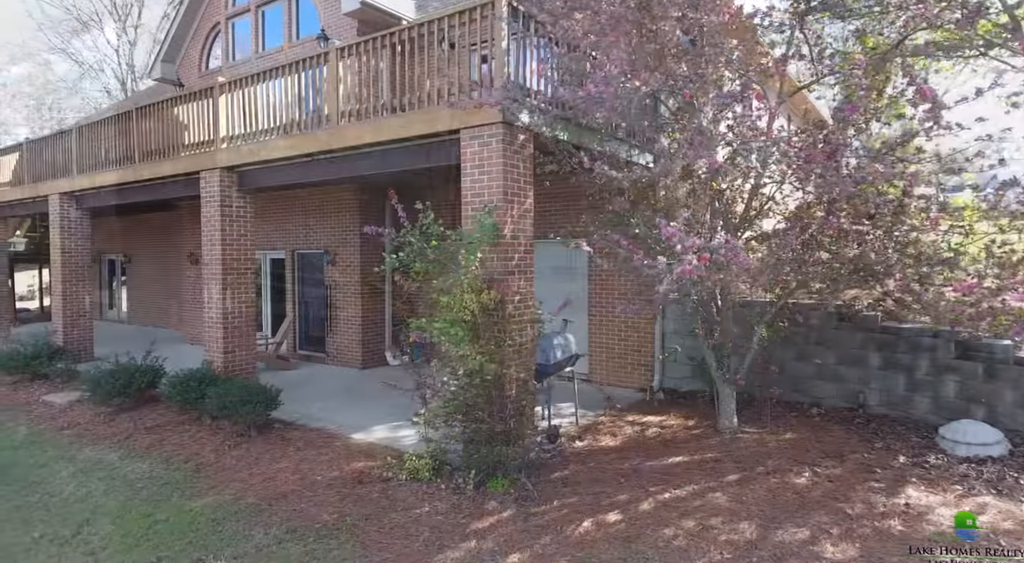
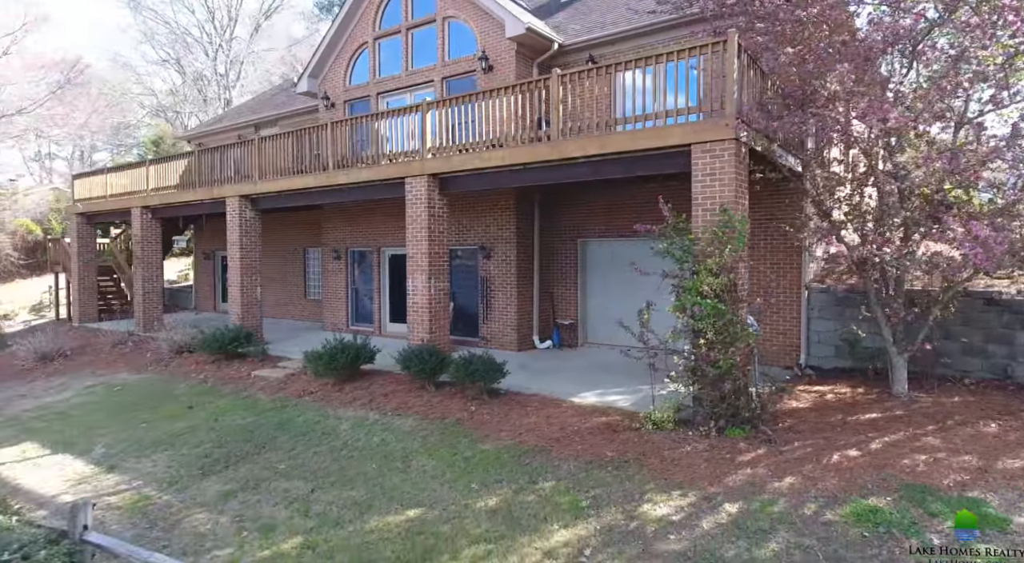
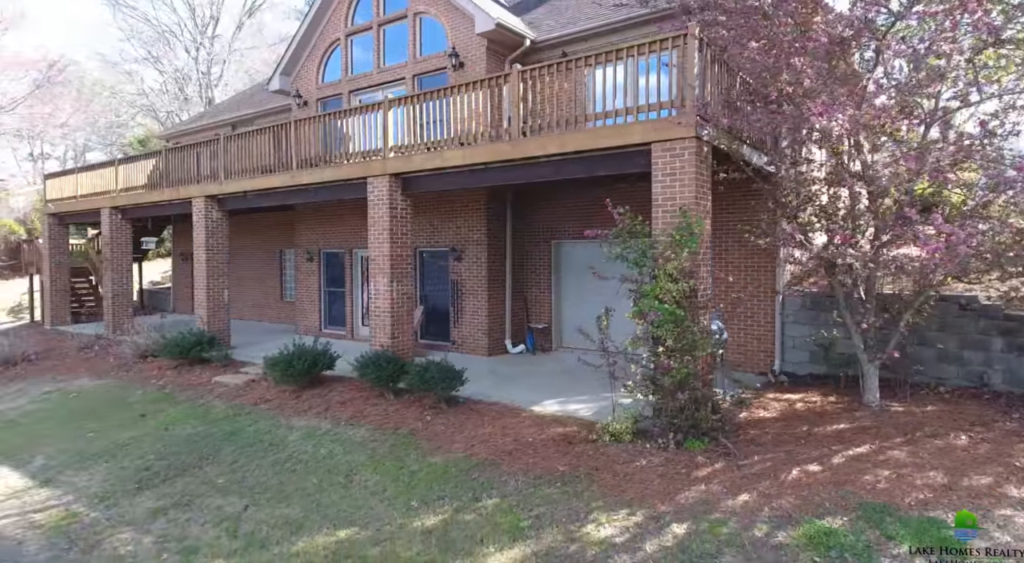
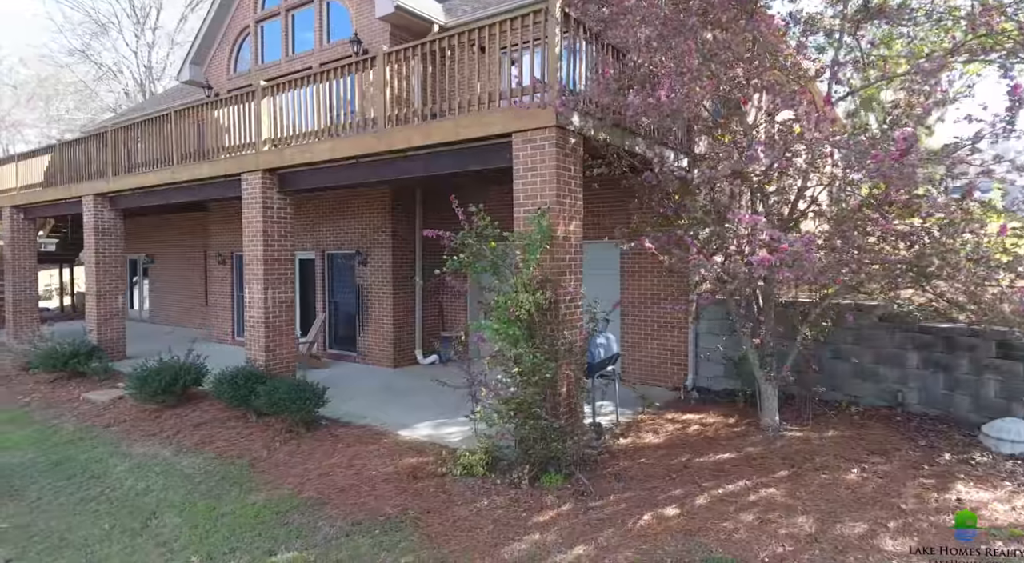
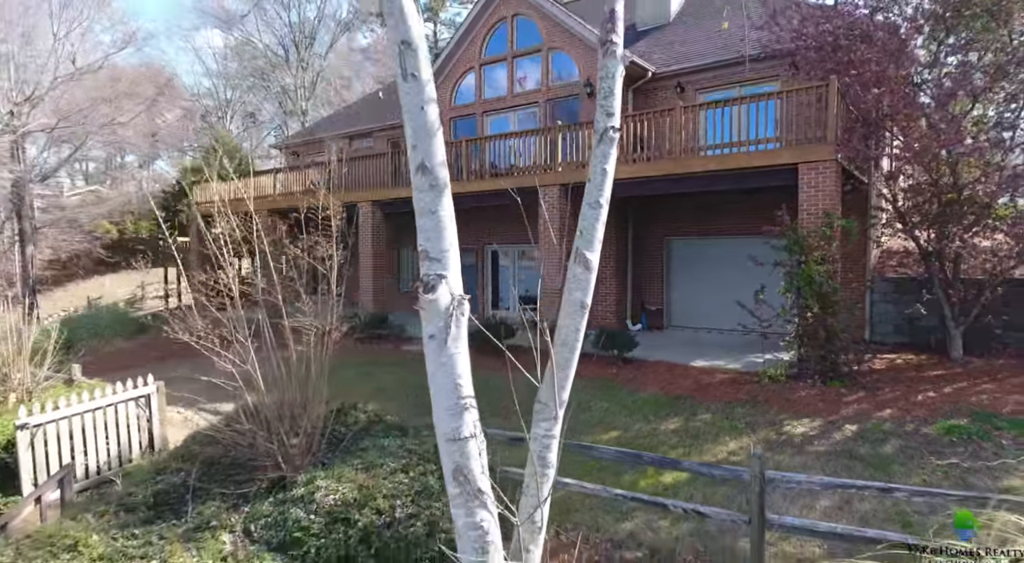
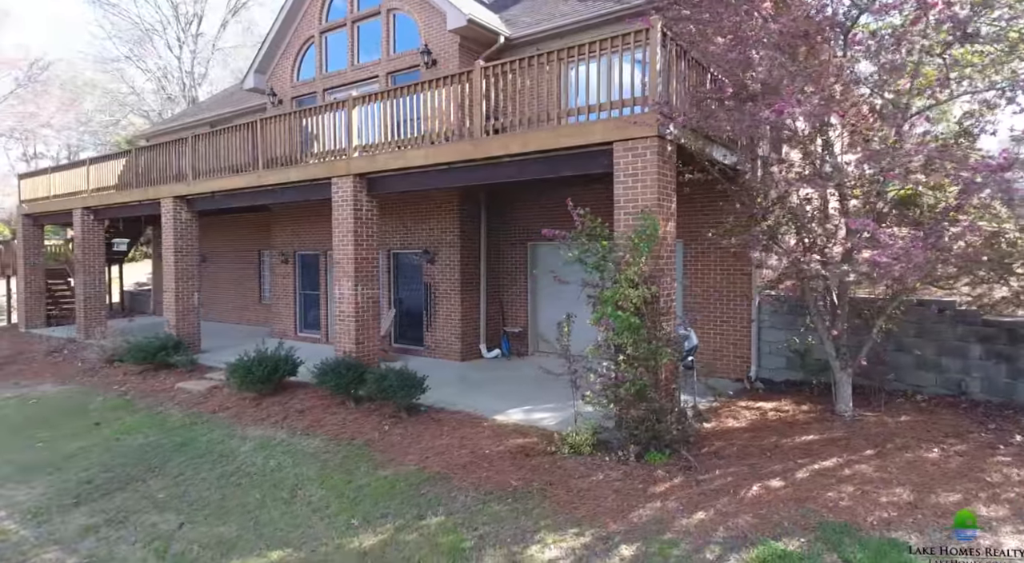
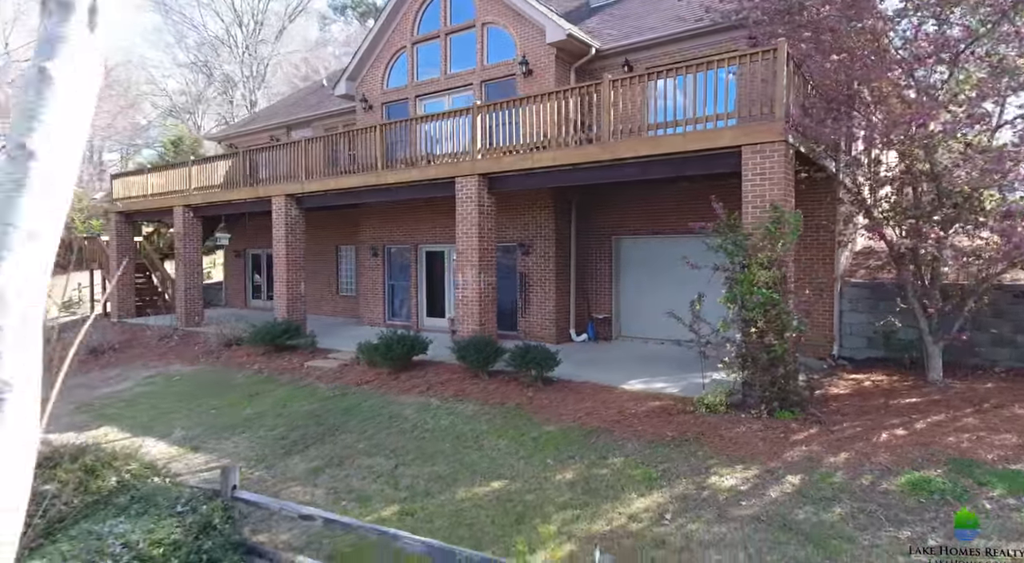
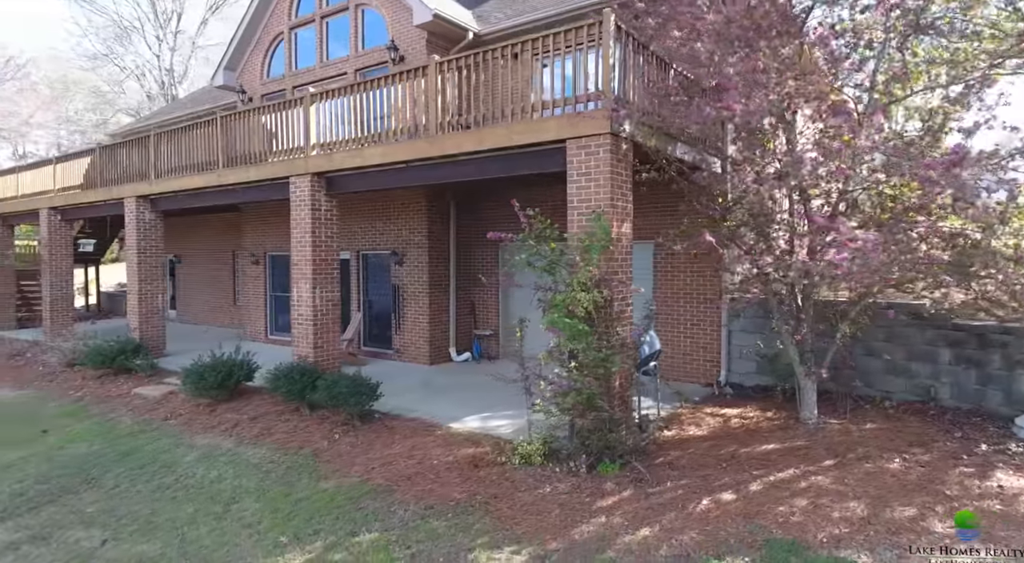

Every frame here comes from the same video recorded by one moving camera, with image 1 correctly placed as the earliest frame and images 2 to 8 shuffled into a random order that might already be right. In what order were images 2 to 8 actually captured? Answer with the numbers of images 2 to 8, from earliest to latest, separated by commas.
4, 8, 6, 3, 2, 7, 5
